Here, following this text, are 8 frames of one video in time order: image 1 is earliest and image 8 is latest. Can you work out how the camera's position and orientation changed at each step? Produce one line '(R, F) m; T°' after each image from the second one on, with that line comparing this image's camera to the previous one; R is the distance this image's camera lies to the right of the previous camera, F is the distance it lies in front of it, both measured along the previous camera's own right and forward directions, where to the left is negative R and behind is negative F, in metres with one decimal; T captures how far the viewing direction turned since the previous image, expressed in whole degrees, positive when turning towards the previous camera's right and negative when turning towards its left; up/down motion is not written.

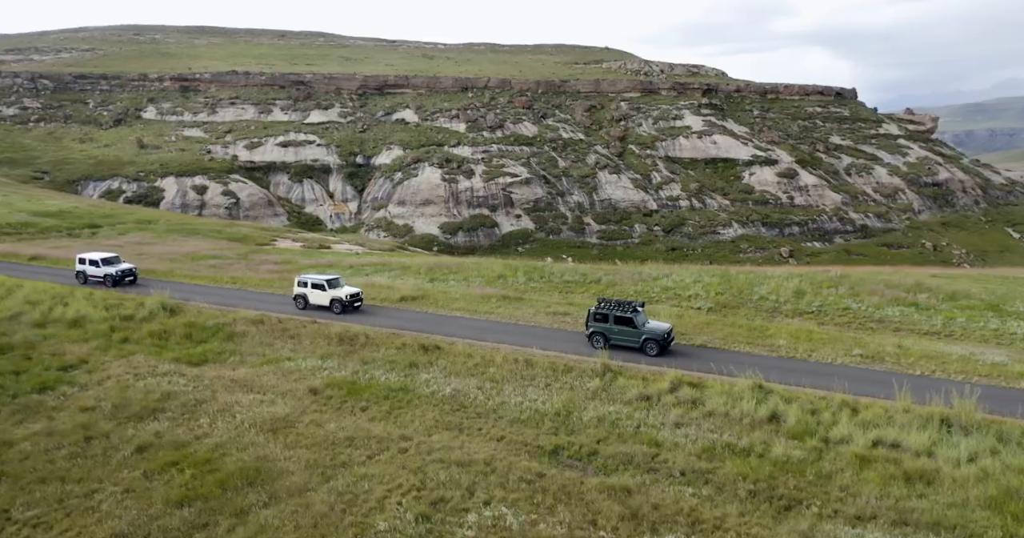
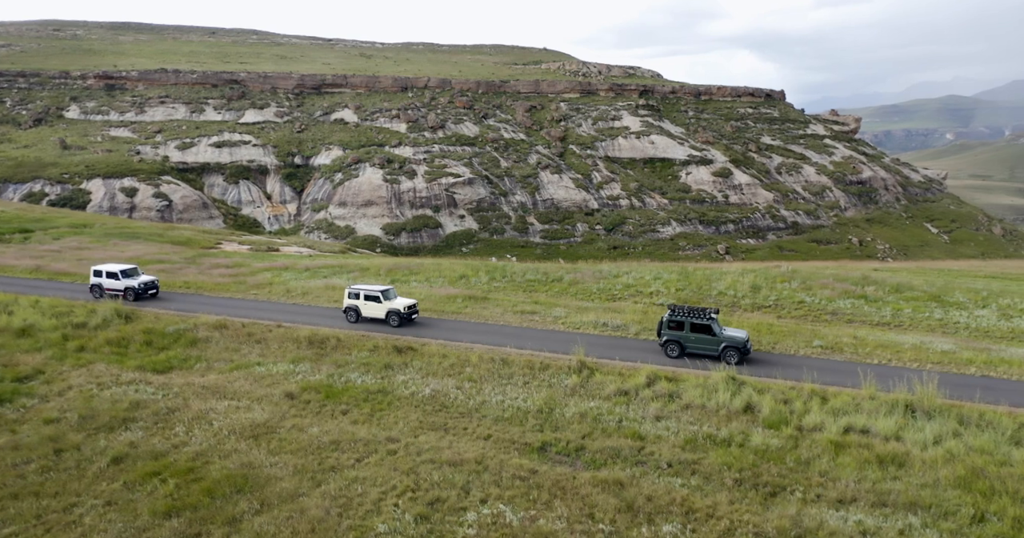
(-0.7, +0.1) m; +4°
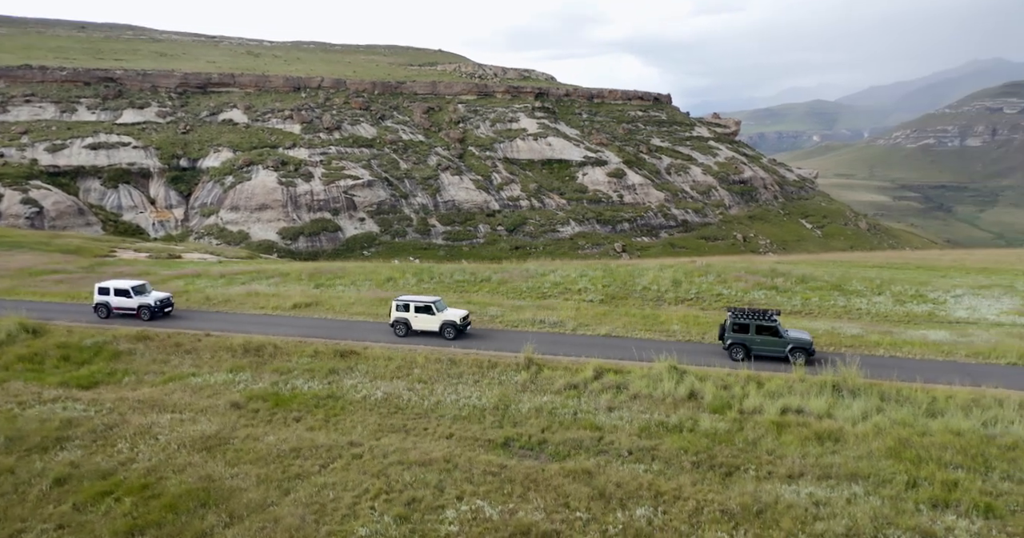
(-1.0, 0.0) m; +7°
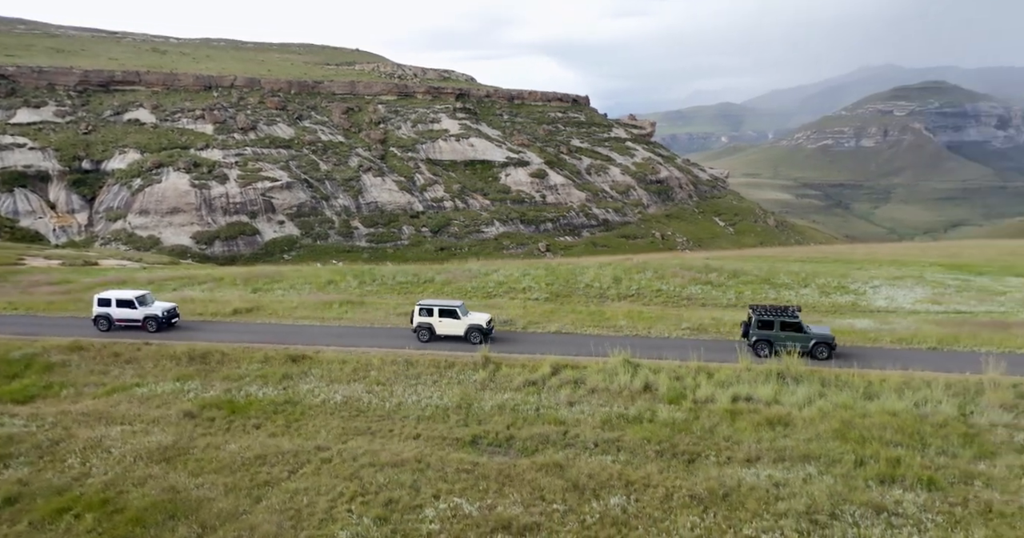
(-0.7, -0.1) m; +6°
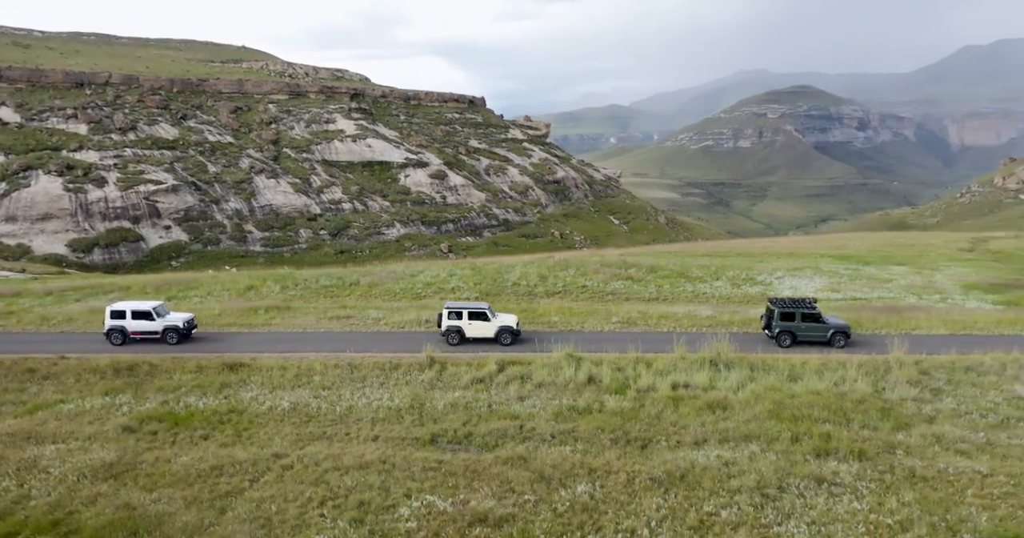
(-0.9, -0.2) m; +7°
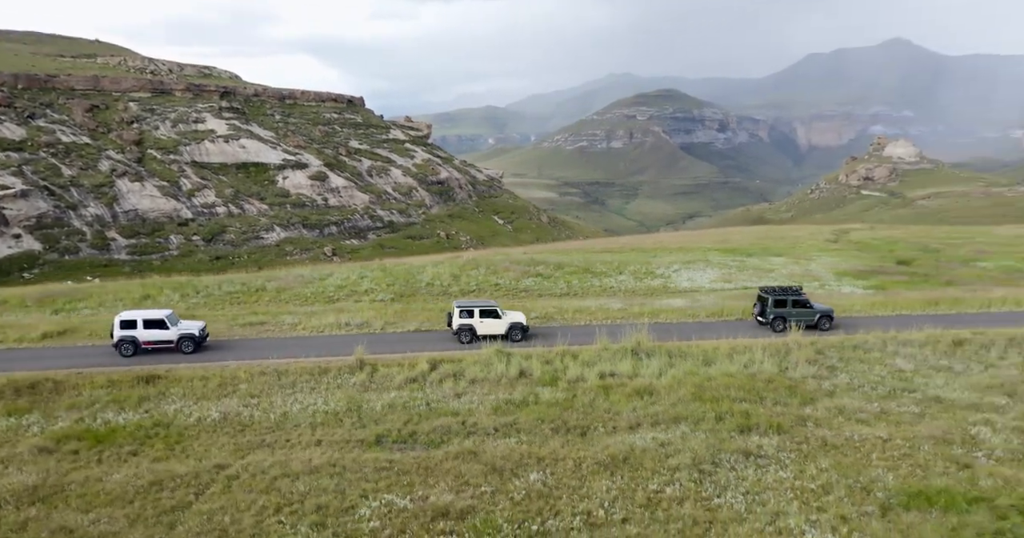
(-0.9, -0.3) m; +8°
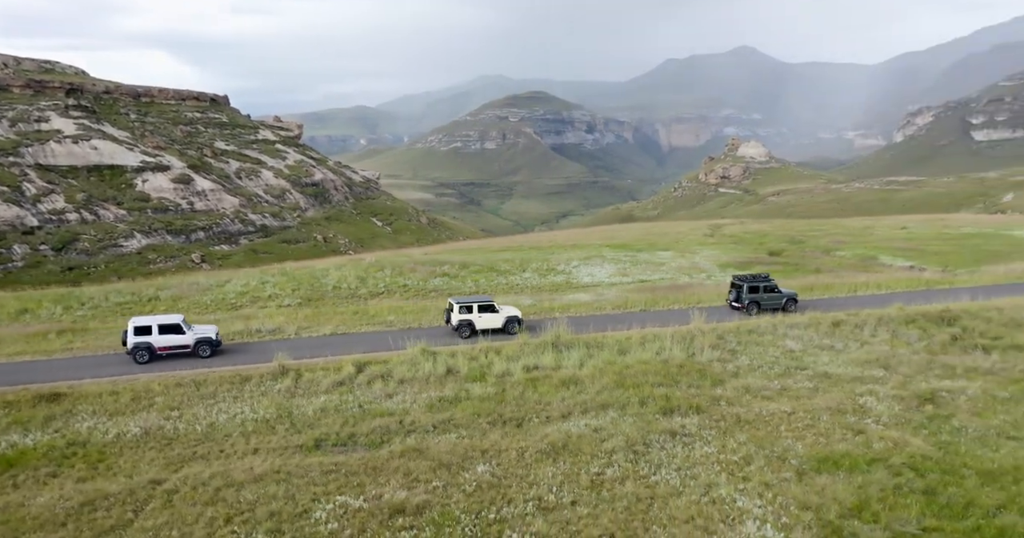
(-0.9, -0.4) m; +9°
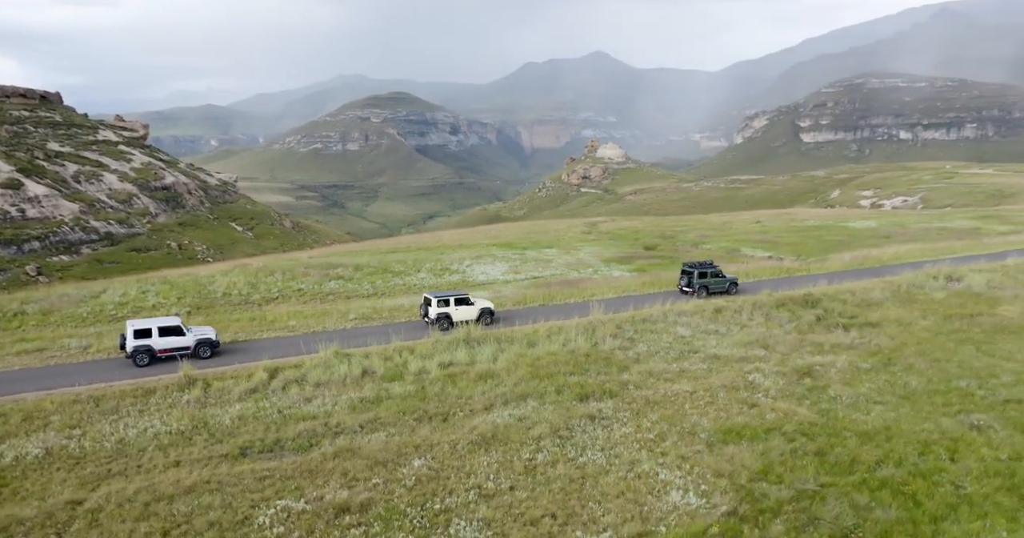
(-0.9, -0.5) m; +9°
